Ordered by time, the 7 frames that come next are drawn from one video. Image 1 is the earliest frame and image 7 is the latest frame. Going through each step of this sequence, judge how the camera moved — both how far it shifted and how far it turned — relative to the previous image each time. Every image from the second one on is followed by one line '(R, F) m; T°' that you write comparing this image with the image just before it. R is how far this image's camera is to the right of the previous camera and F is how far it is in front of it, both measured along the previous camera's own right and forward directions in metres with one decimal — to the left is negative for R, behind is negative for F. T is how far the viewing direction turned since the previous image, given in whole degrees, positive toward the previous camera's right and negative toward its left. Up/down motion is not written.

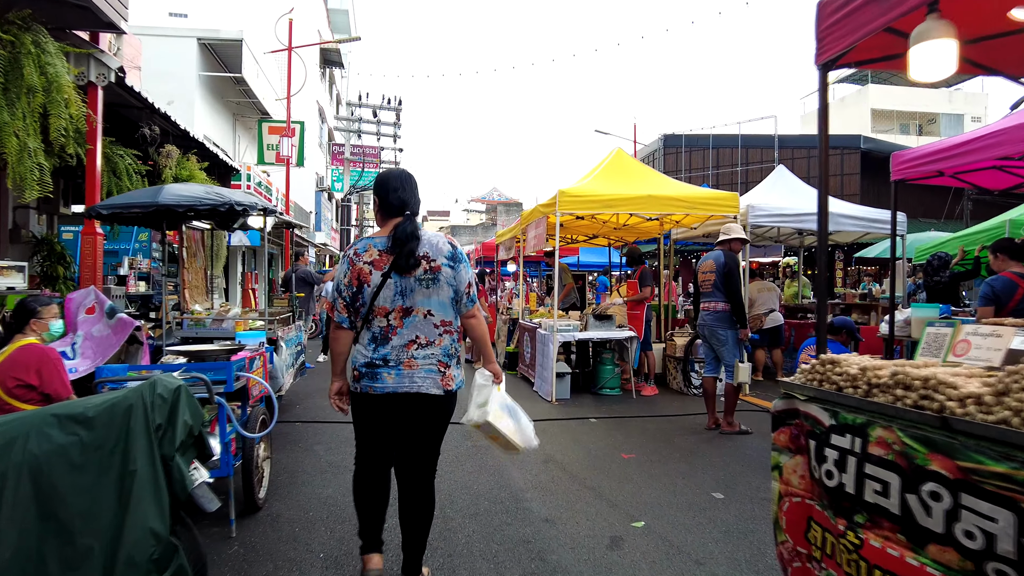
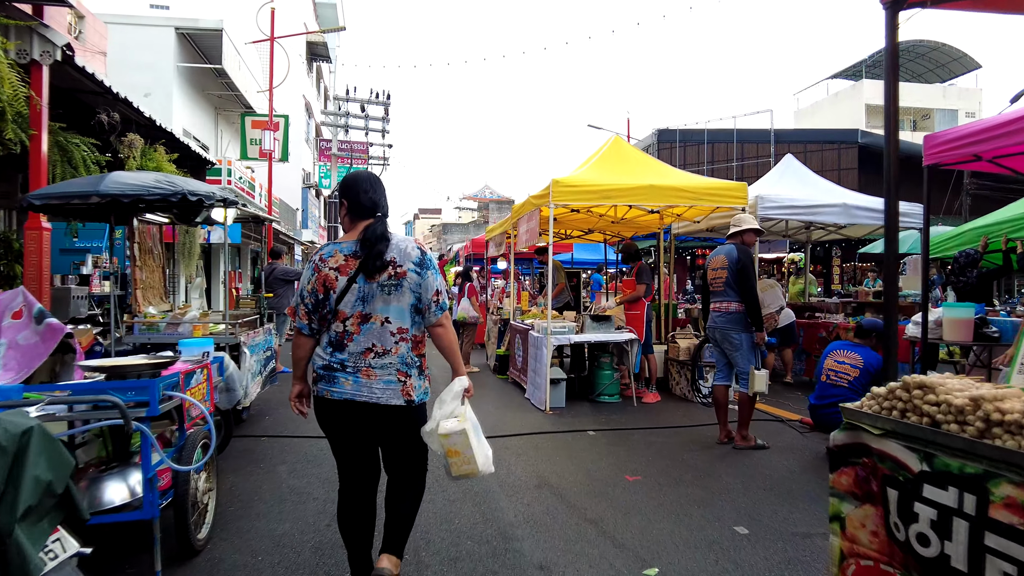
(0.0, +0.6) m; +1°
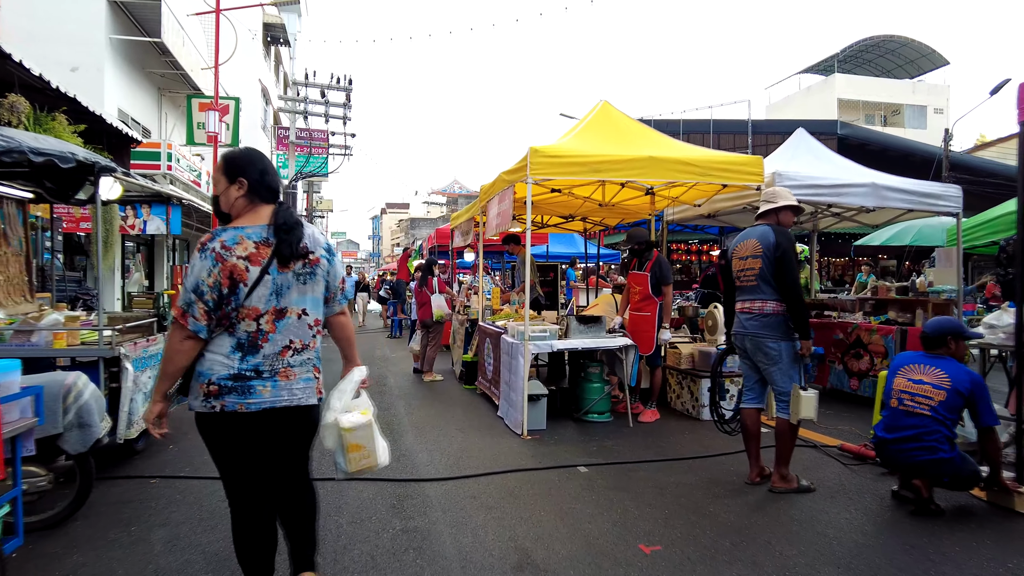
(0.0, +1.3) m; +3°
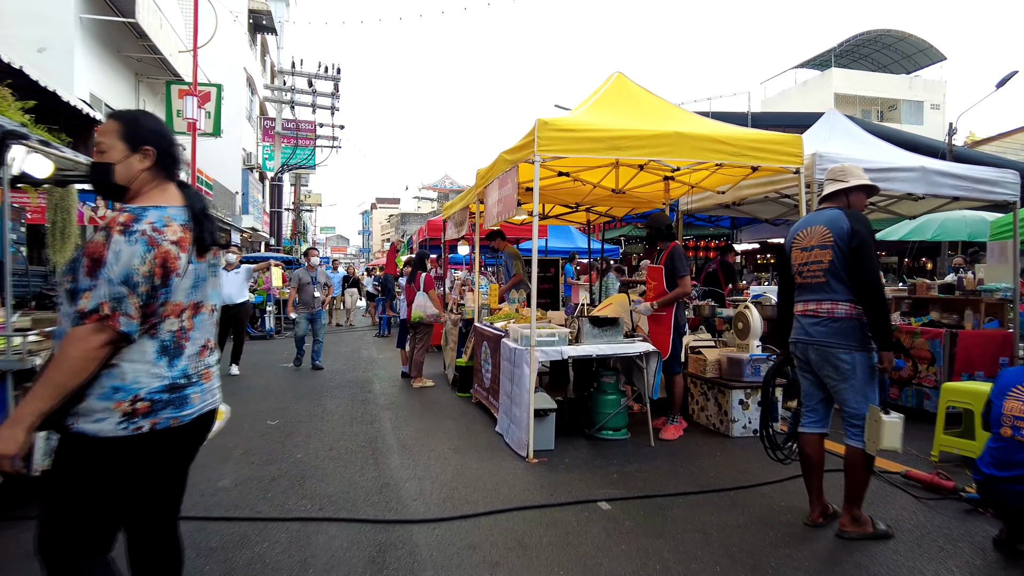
(-0.1, +0.8) m; +1°
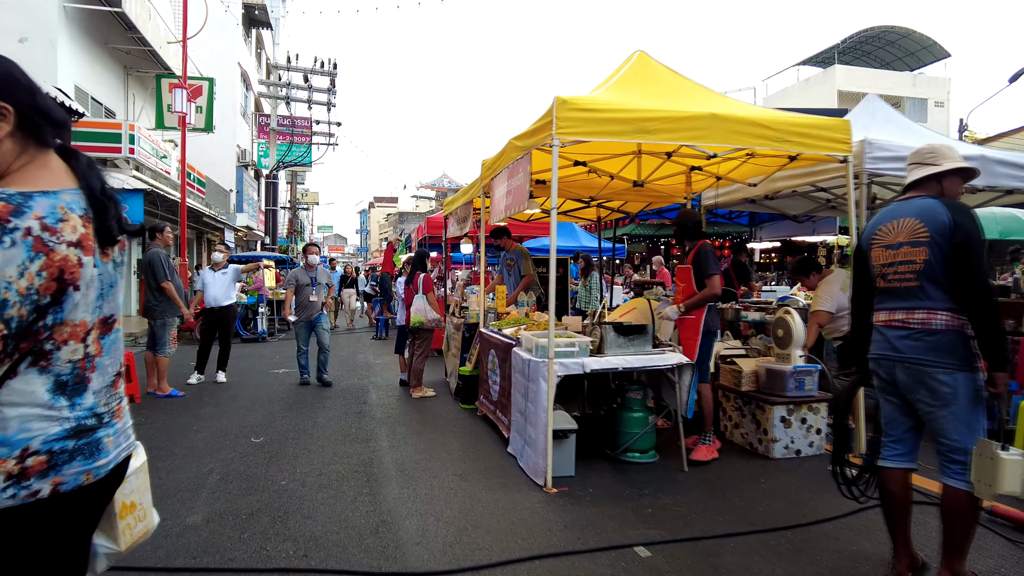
(-0.1, +0.6) m; 0°
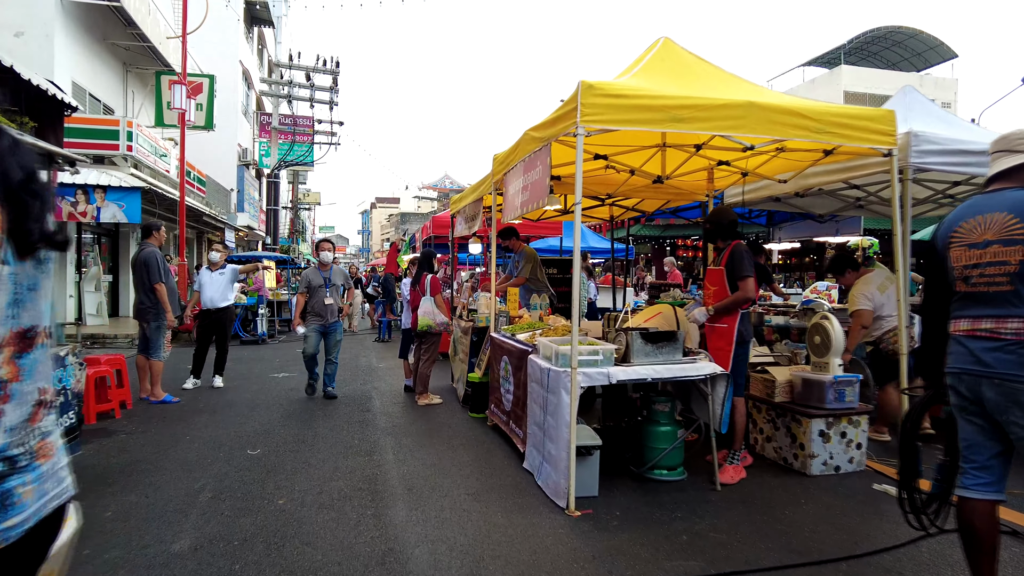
(-0.1, +0.3) m; 0°
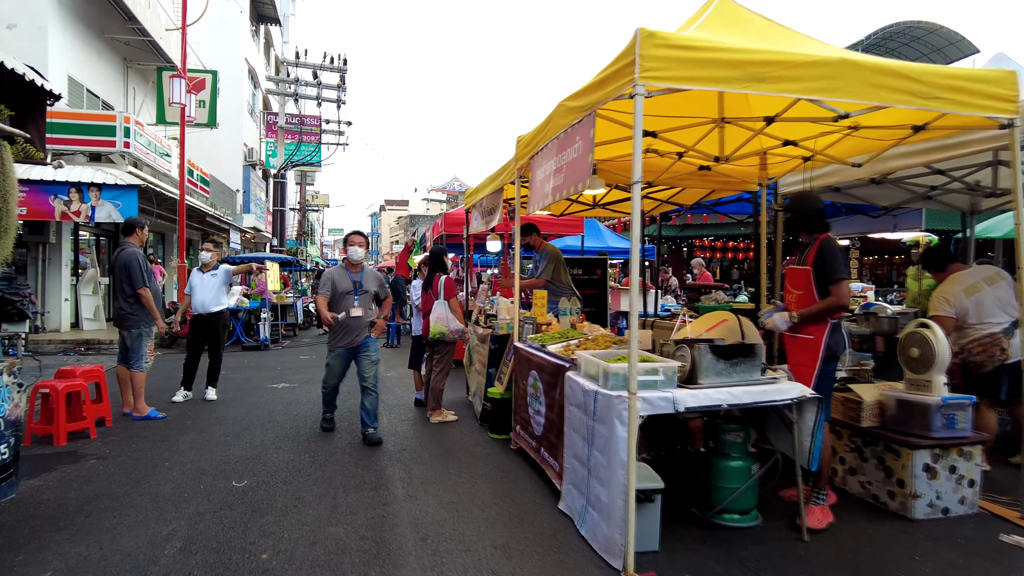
(-0.1, +0.7) m; -1°
